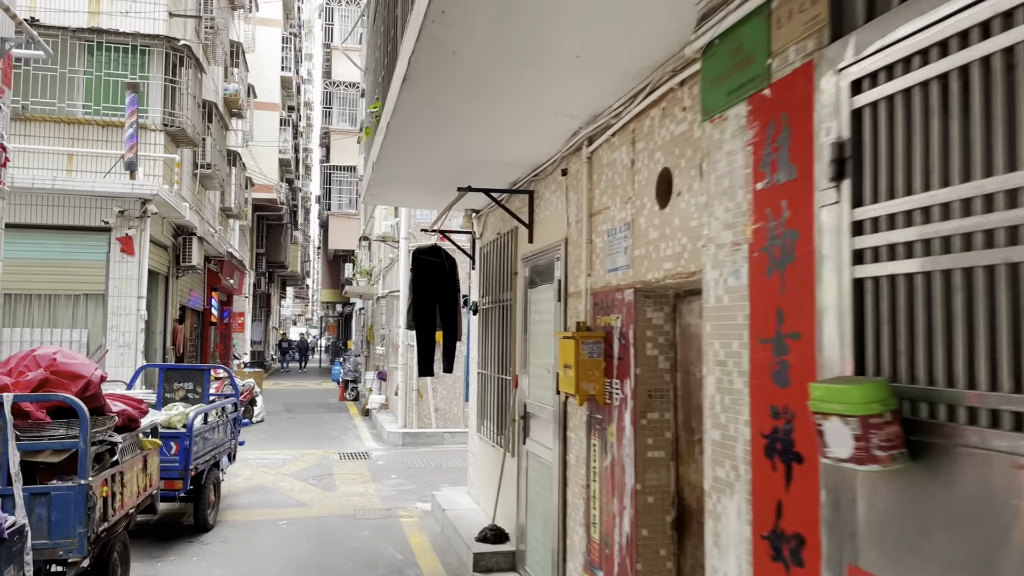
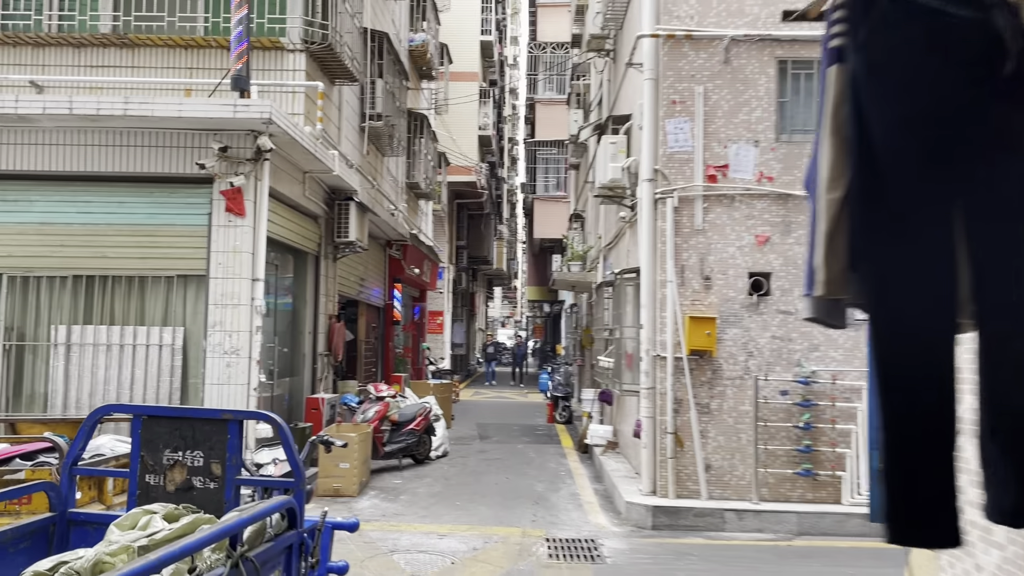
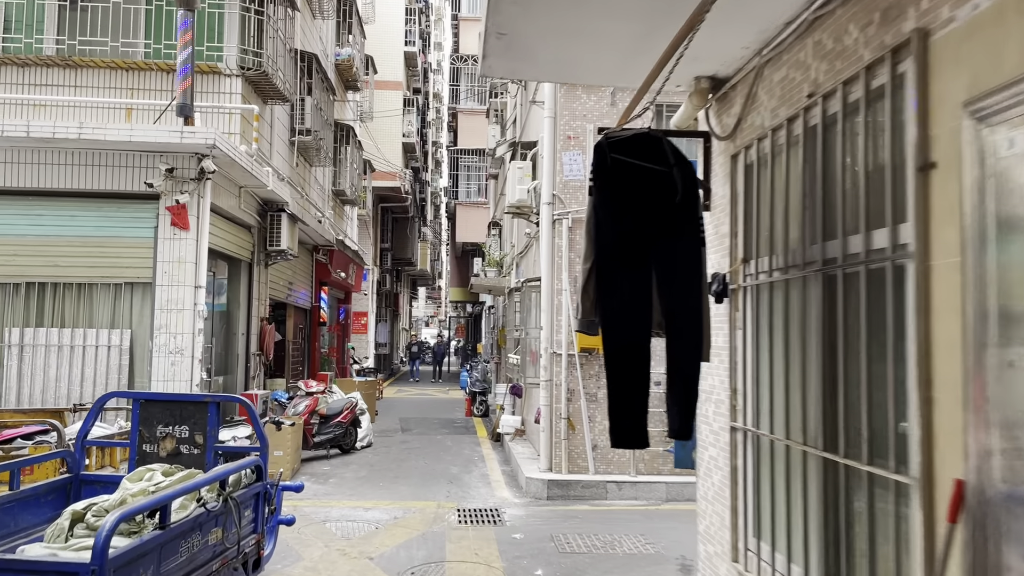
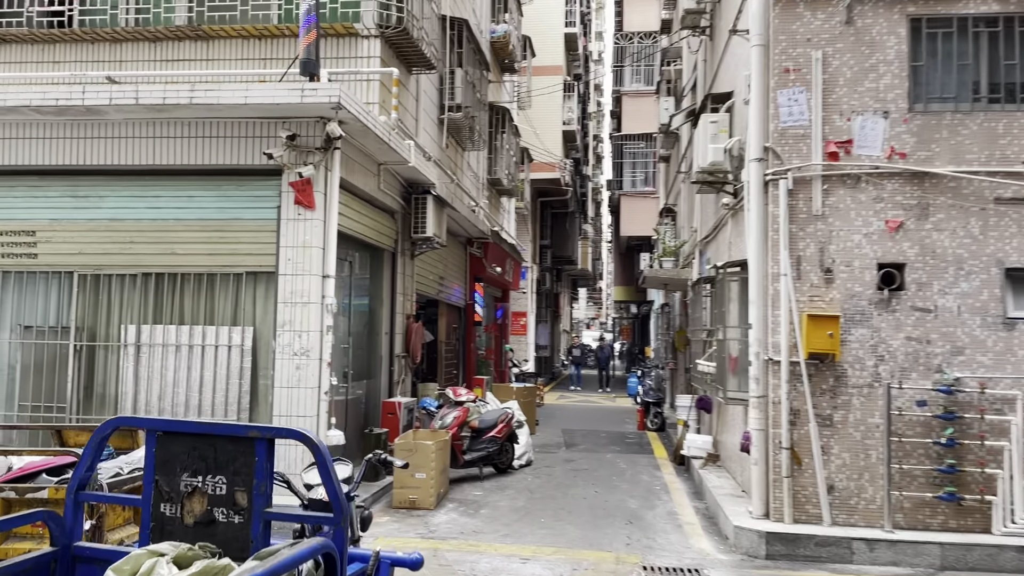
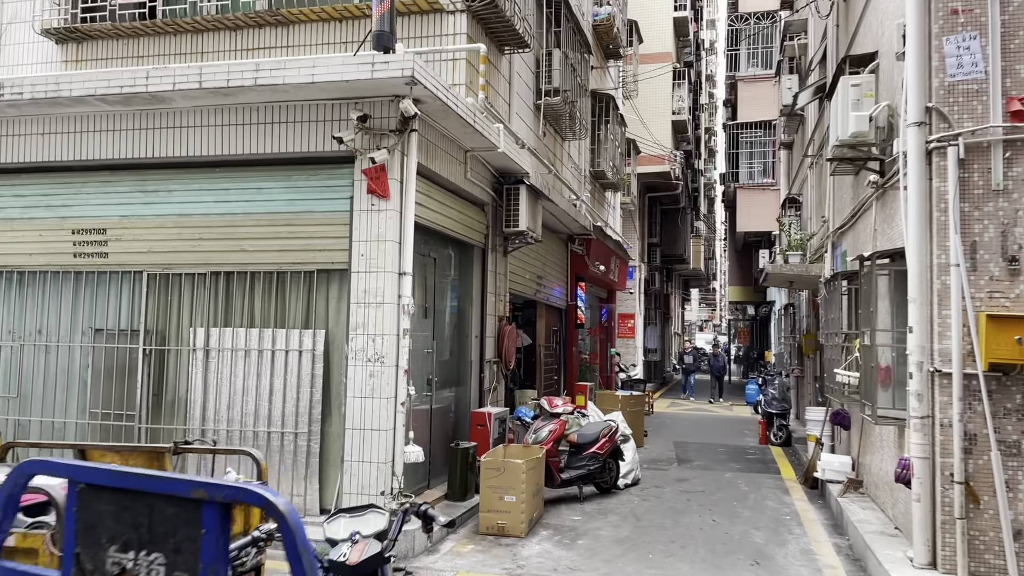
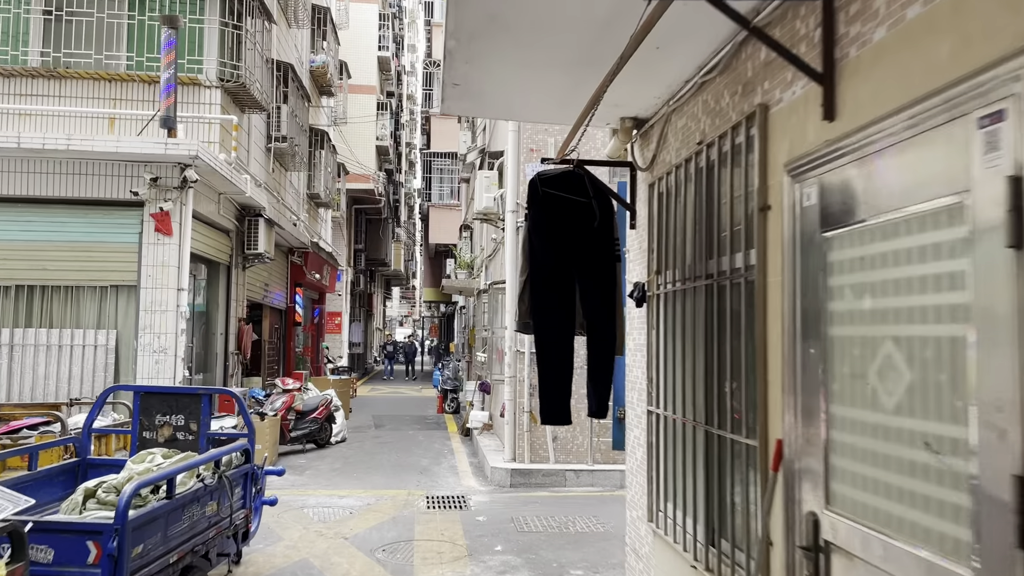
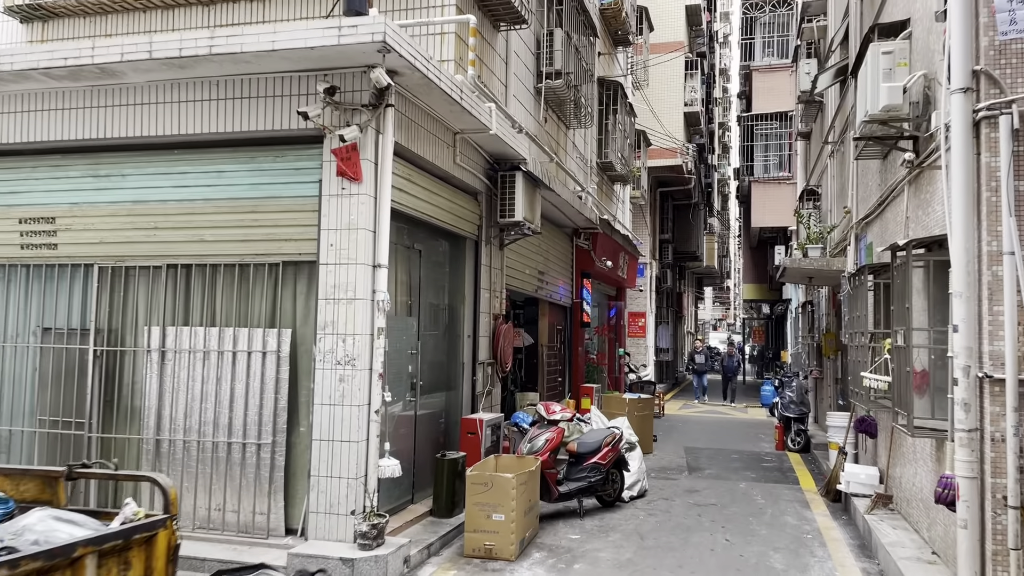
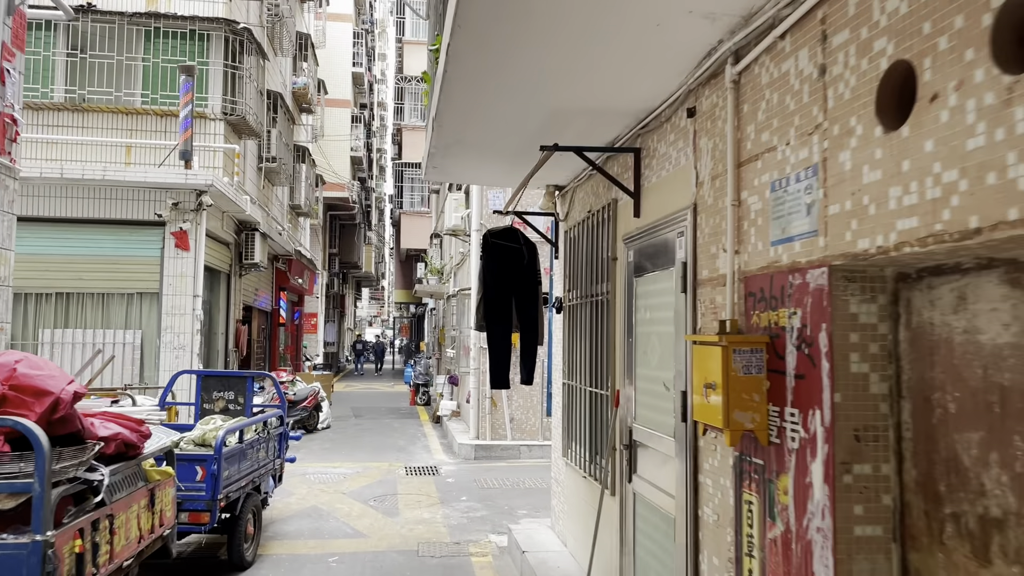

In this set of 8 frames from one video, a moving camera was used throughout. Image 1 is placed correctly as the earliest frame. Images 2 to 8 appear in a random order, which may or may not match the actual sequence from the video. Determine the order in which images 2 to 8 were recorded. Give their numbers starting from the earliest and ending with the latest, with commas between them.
8, 6, 3, 2, 4, 5, 7
